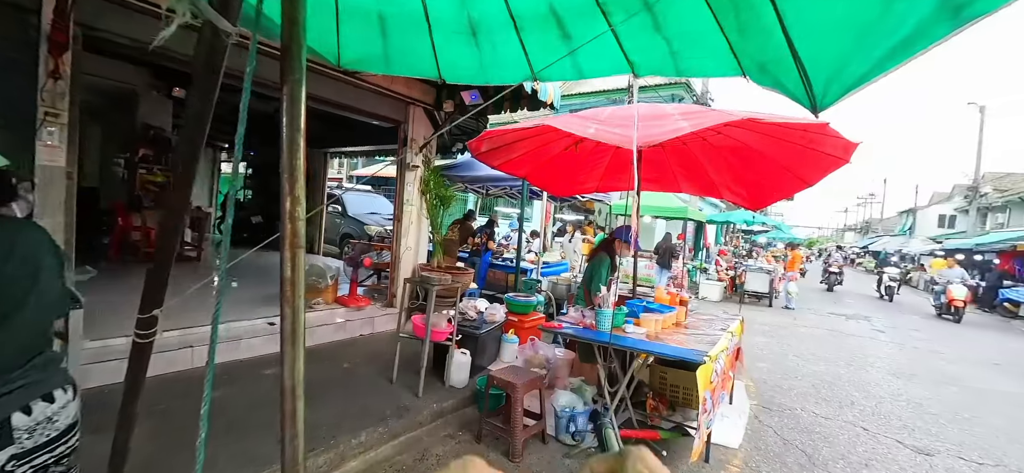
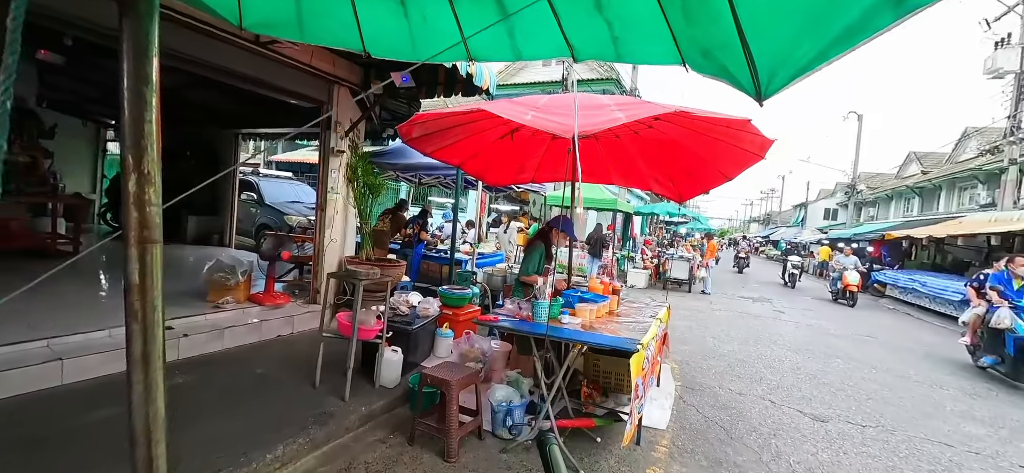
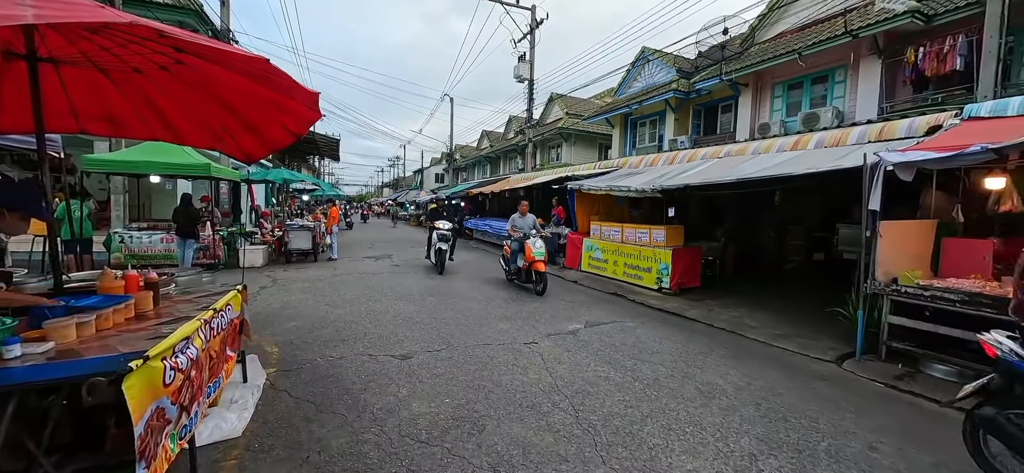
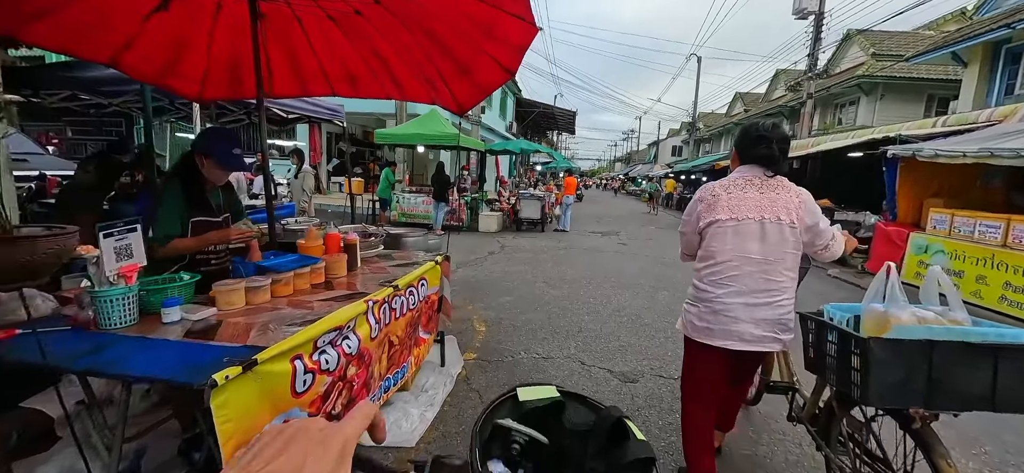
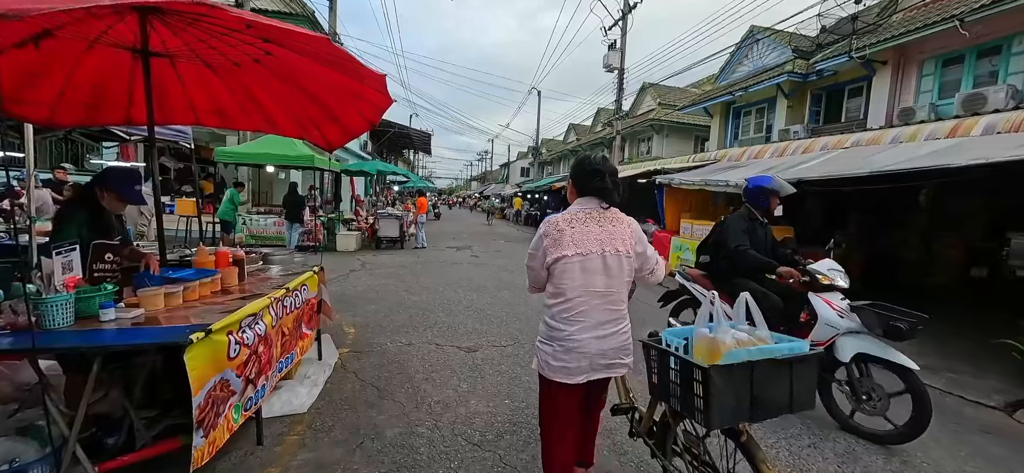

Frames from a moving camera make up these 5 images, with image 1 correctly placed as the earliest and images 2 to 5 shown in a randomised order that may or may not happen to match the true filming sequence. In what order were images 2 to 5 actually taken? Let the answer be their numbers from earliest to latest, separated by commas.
2, 3, 5, 4
